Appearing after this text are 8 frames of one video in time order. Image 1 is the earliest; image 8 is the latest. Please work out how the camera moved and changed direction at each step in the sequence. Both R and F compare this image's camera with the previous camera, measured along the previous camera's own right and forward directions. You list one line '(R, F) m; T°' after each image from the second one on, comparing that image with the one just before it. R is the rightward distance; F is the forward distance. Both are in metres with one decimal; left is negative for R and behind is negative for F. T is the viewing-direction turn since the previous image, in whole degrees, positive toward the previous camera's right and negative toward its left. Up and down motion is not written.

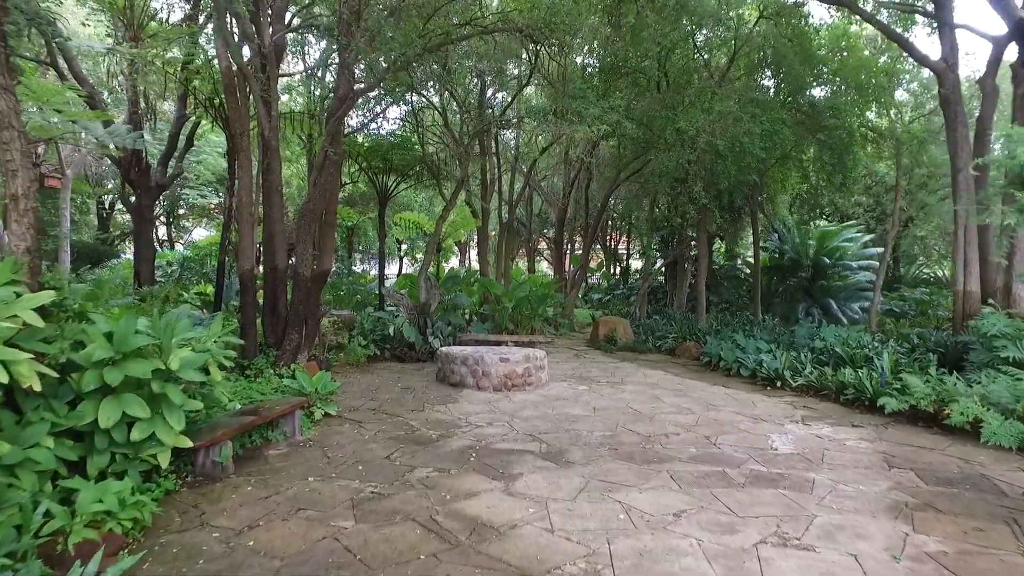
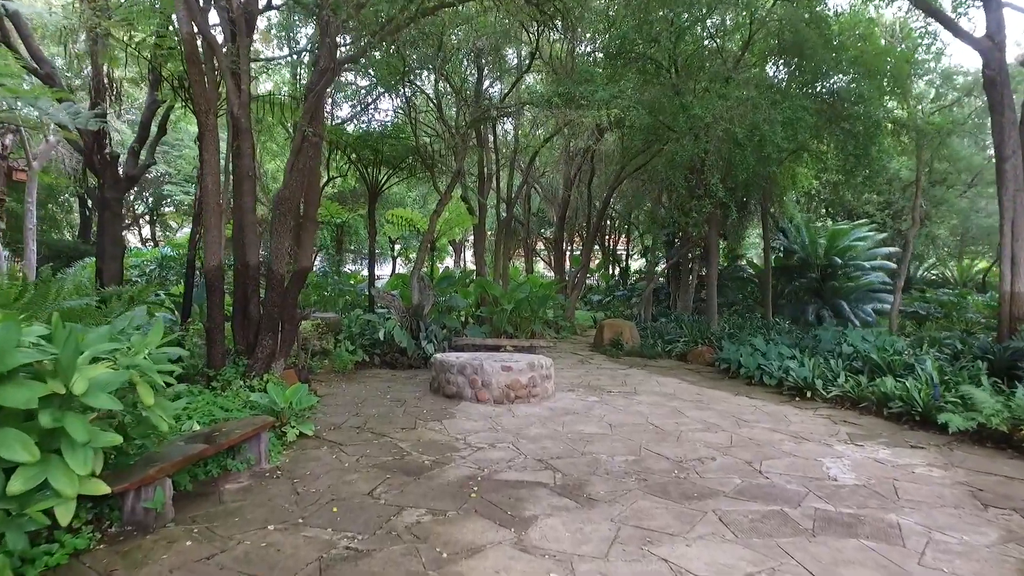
(-0.1, +0.6) m; 0°
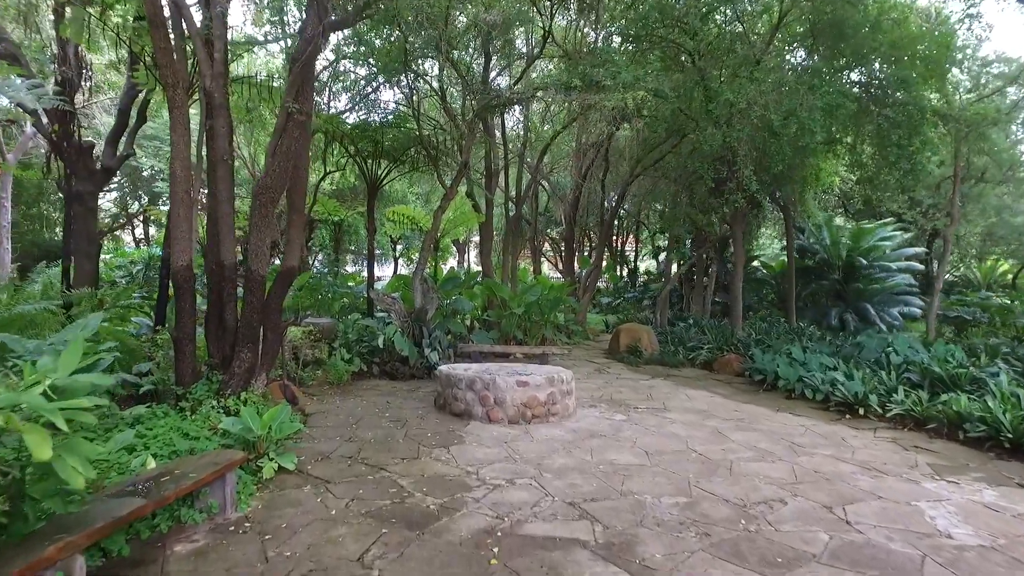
(-0.1, +0.7) m; 0°
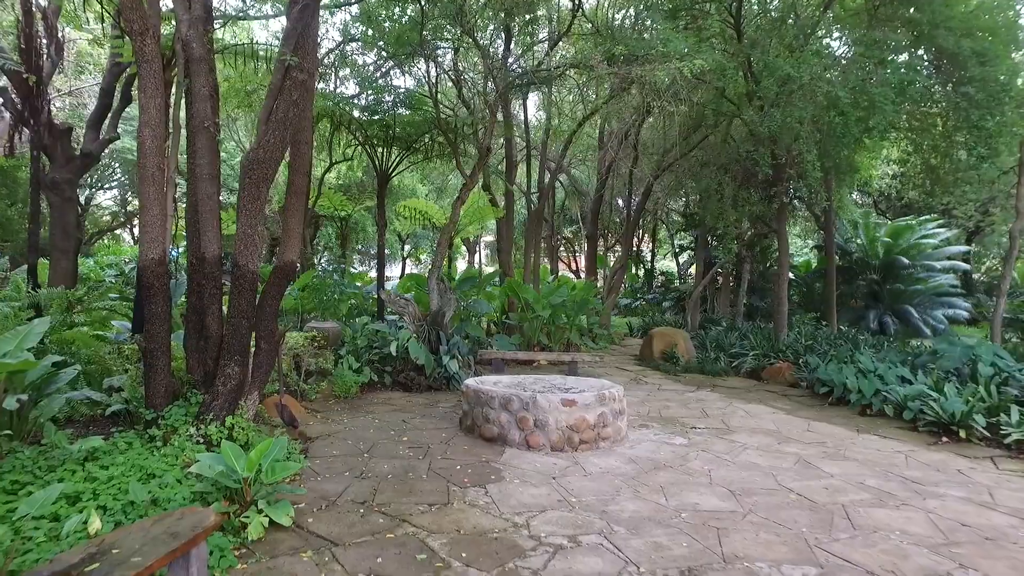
(-0.2, +0.8) m; 0°
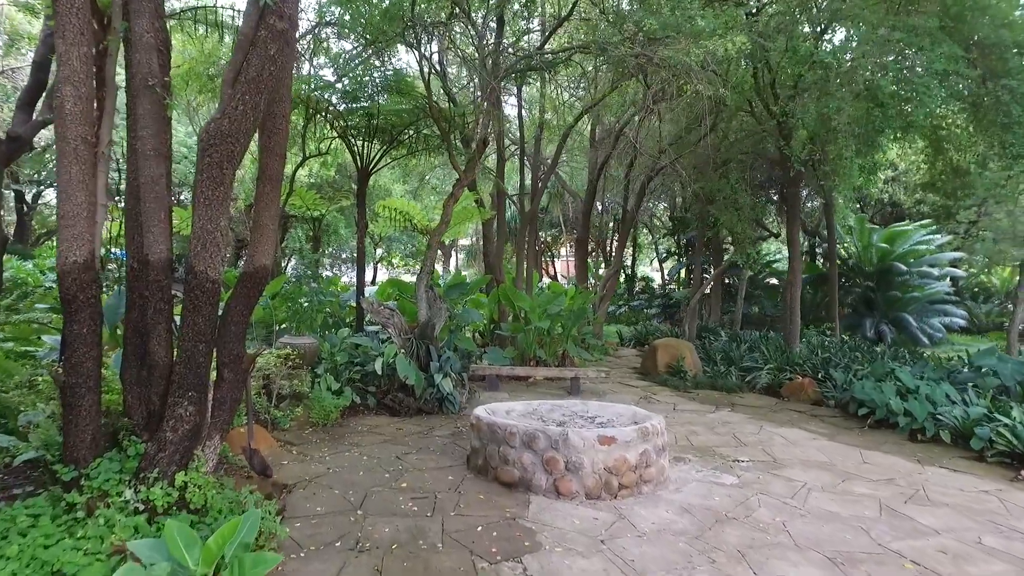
(-0.3, +0.7) m; +3°
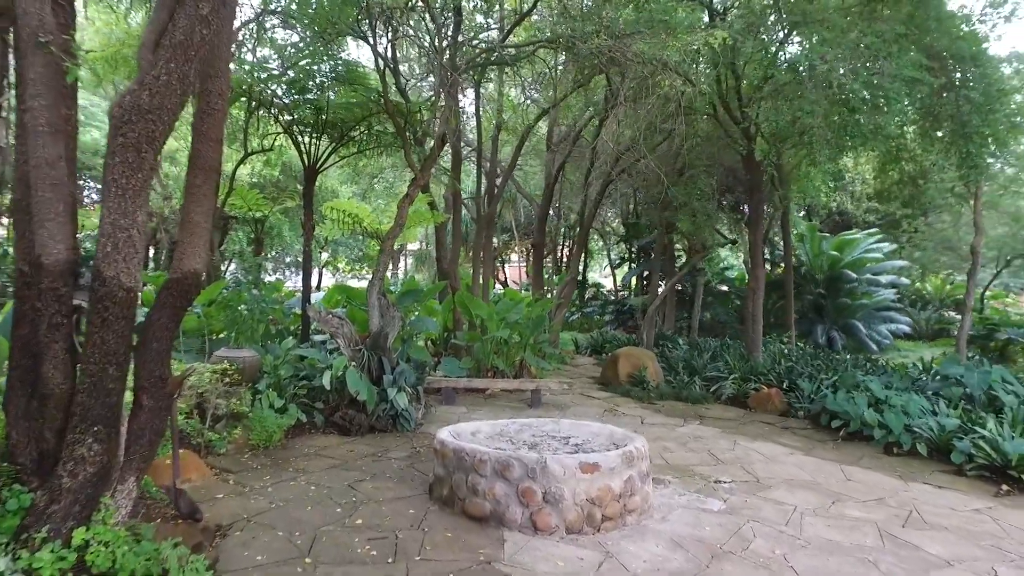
(-0.1, +0.4) m; +4°
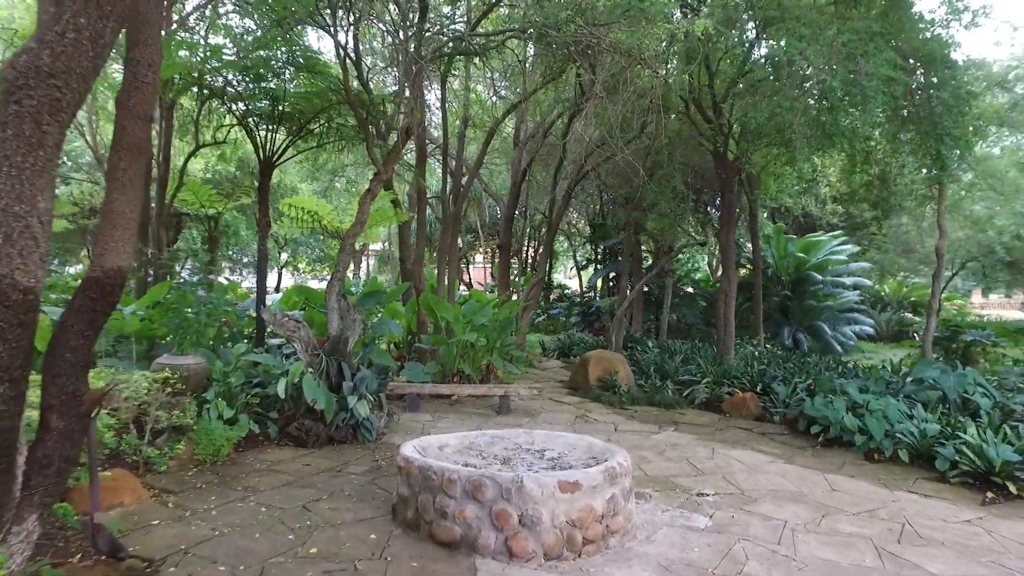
(0.0, +0.3) m; +3°
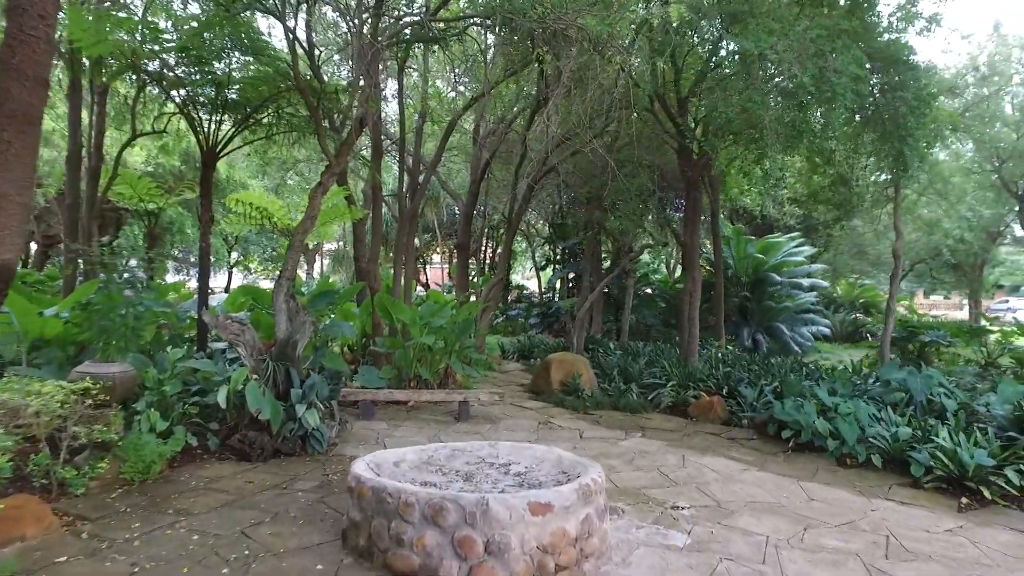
(0.0, +0.3) m; +4°
